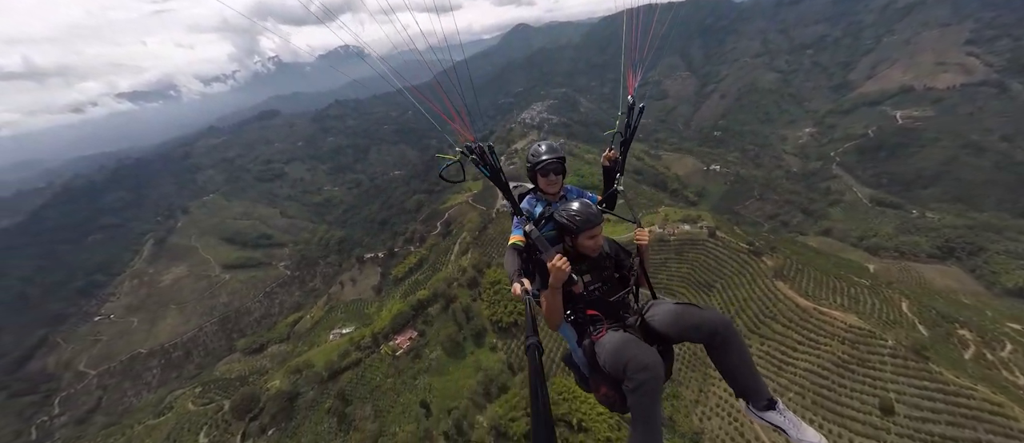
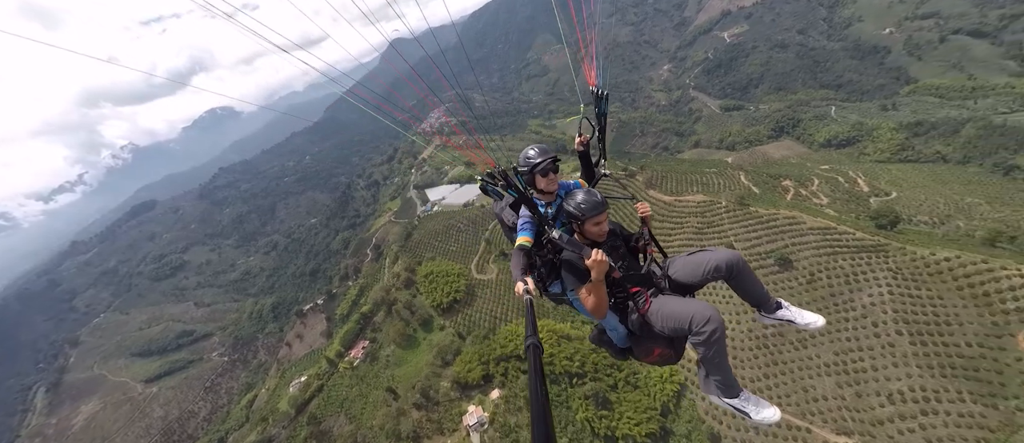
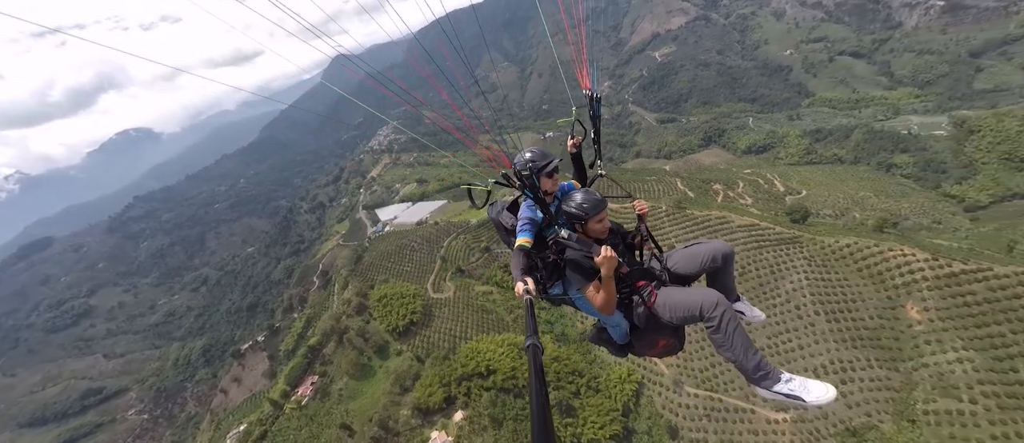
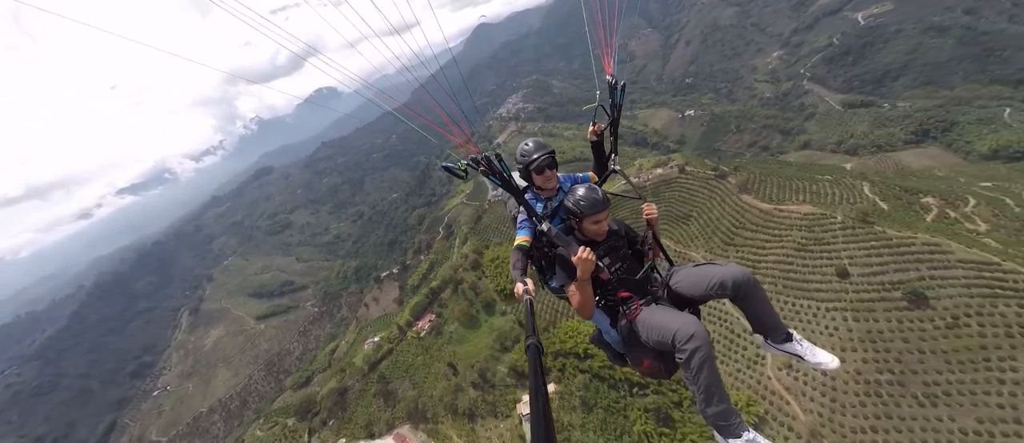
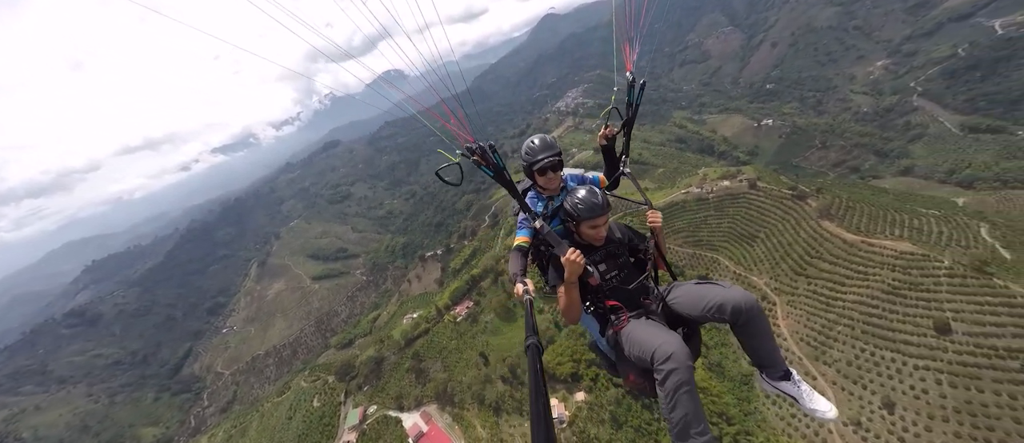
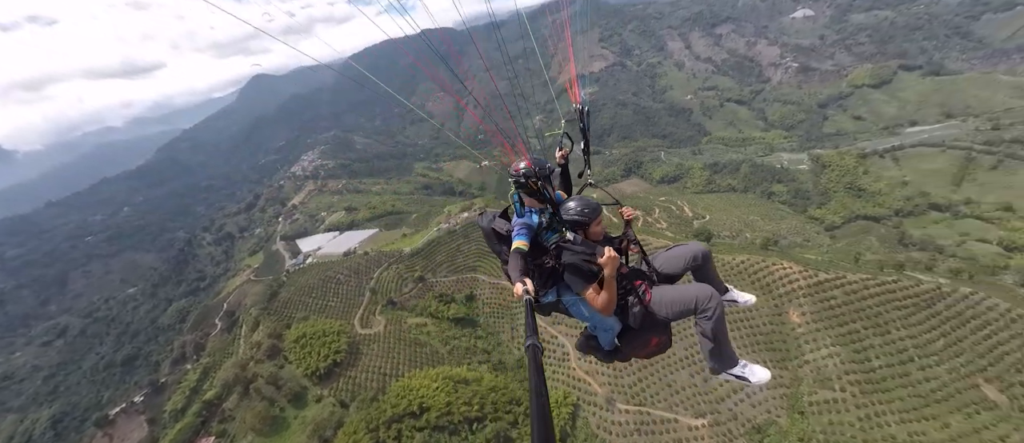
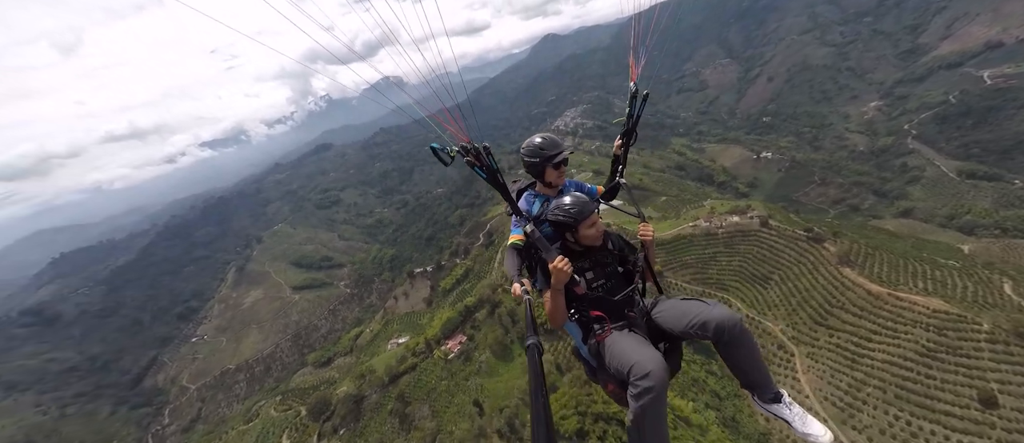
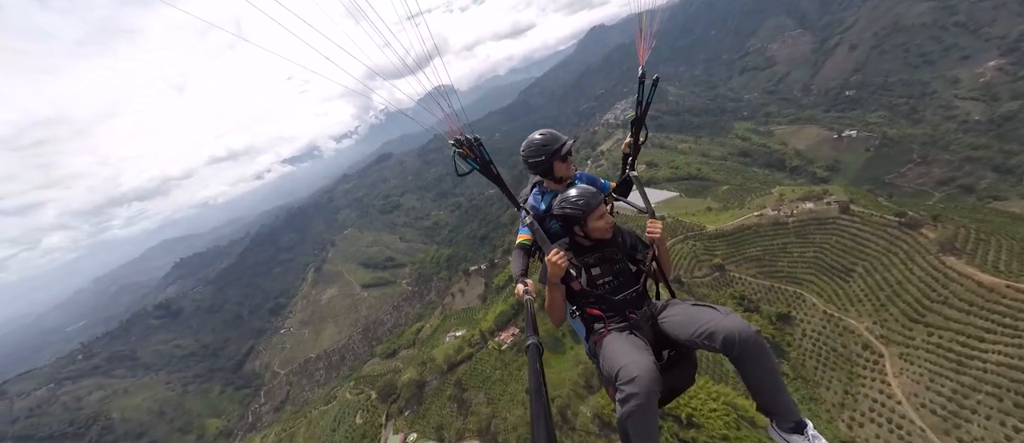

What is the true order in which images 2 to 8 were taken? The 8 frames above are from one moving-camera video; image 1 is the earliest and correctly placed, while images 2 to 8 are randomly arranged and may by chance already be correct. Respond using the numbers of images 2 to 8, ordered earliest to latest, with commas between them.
7, 8, 5, 4, 2, 3, 6
